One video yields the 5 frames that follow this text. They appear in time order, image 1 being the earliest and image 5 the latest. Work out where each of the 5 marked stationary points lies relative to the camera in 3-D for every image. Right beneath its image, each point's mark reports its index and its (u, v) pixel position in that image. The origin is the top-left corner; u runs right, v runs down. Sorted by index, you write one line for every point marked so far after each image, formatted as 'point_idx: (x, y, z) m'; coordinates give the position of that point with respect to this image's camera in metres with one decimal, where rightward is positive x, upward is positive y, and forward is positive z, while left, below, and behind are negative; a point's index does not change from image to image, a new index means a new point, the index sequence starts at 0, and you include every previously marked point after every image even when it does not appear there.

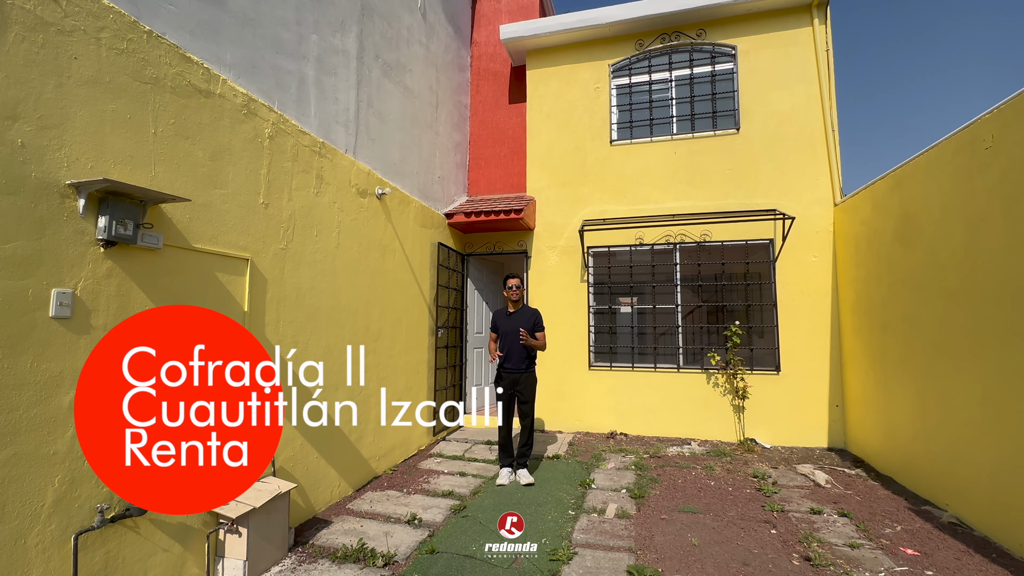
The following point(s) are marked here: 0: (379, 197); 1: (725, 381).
0: (-1.0, +0.7, +3.4) m
1: (+2.0, -0.9, +4.2) m
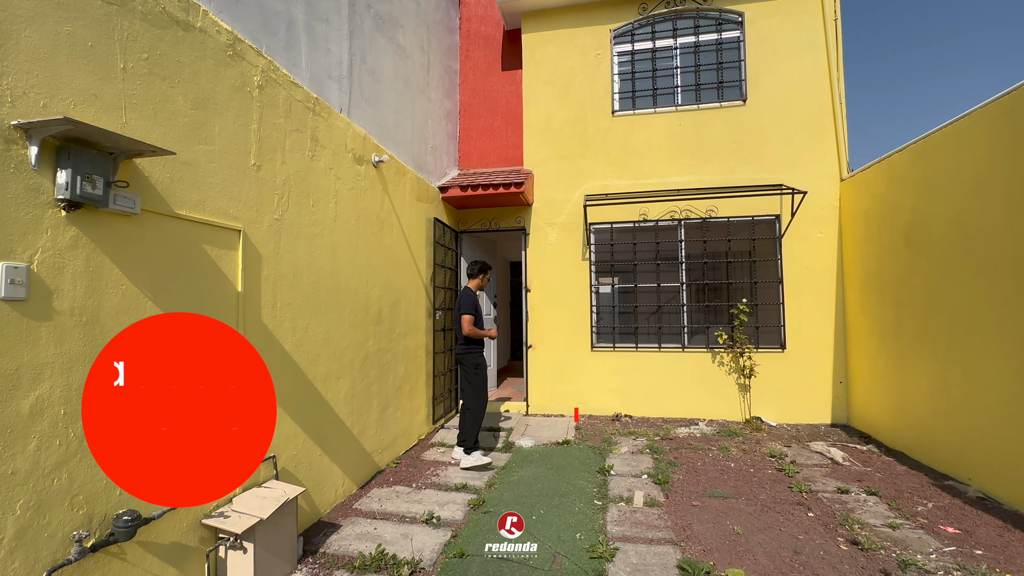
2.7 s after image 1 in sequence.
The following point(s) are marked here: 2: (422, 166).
0: (-0.9, +0.8, +3.0) m
1: (+2.0, -0.7, +4.2) m
2: (-0.8, +1.1, +4.1) m
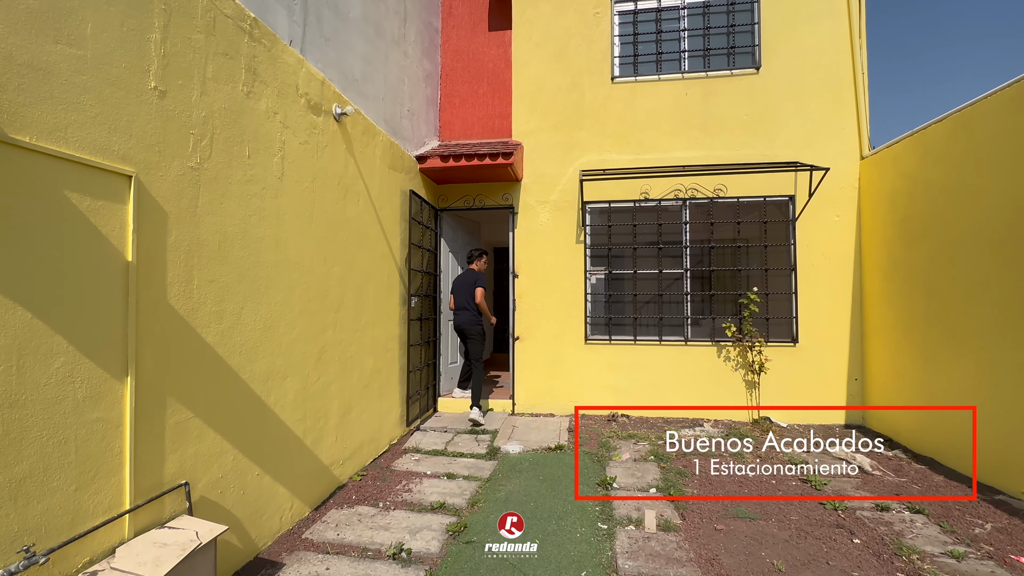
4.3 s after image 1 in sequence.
0: (-1.0, +1.0, +2.5) m
1: (+1.9, -0.6, +3.8) m
2: (-0.9, +1.3, +3.6) m
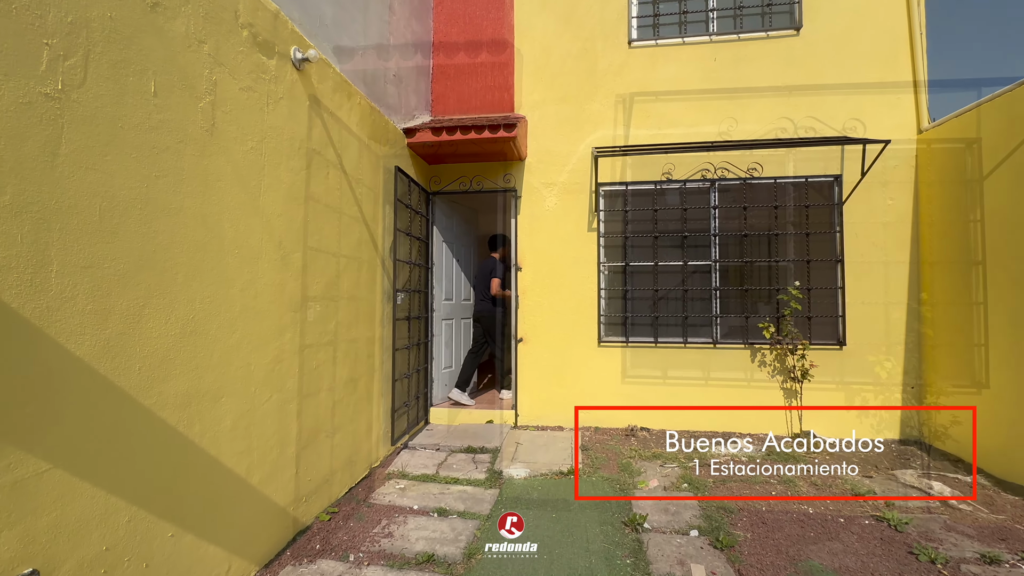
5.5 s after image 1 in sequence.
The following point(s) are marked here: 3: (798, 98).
0: (-0.9, +1.0, +2.0) m
1: (+1.9, -0.5, +3.3) m
2: (-0.9, +1.3, +3.0) m
3: (+2.2, +1.4, +3.4) m
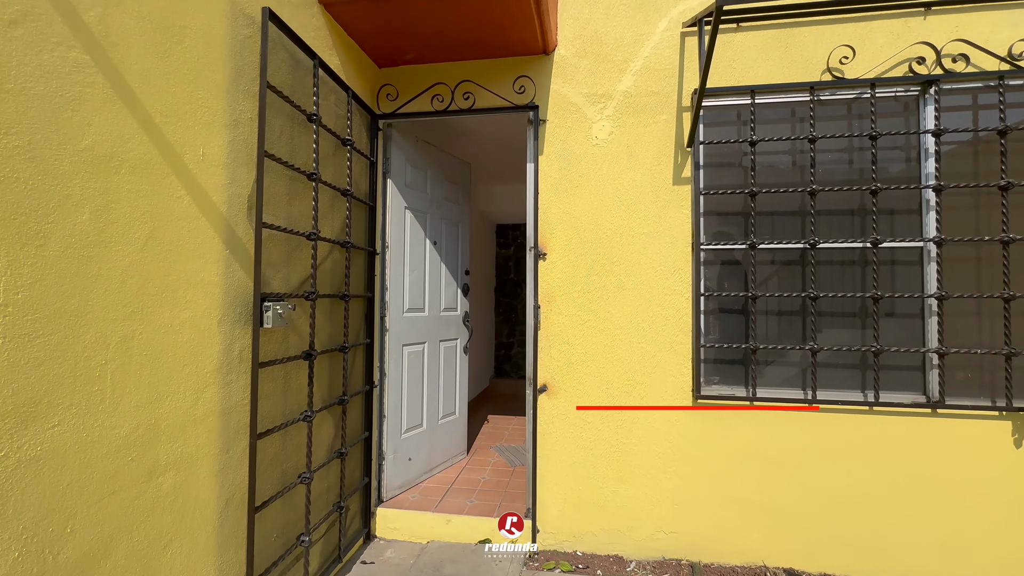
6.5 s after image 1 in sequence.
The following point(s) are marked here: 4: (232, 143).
0: (-0.9, +1.0, +1.4) m
1: (+2.1, -0.5, +2.6) m
2: (-0.8, +1.3, +2.4) m
3: (+2.3, +1.5, +2.6) m
4: (-0.9, +0.5, +1.4) m
